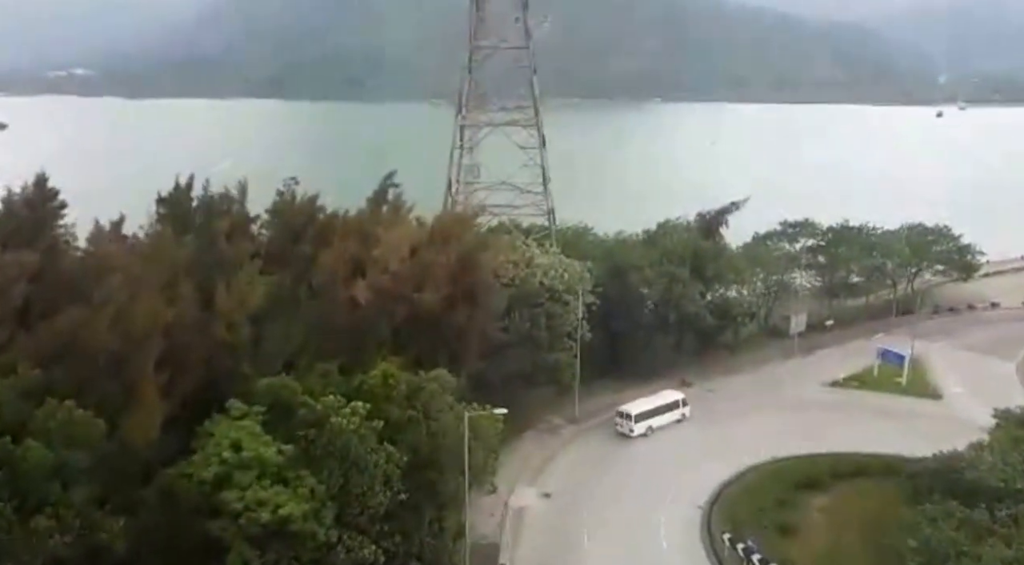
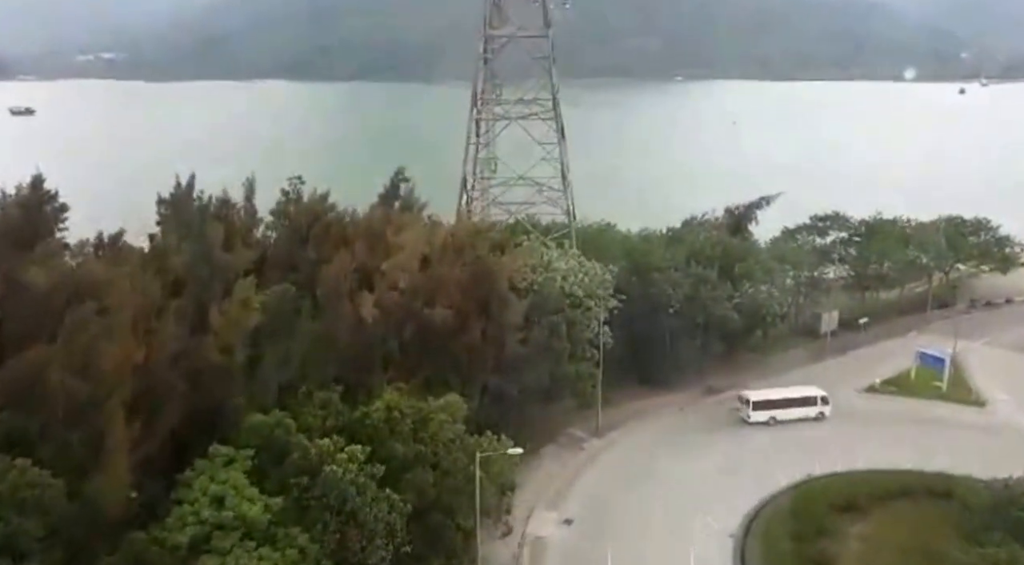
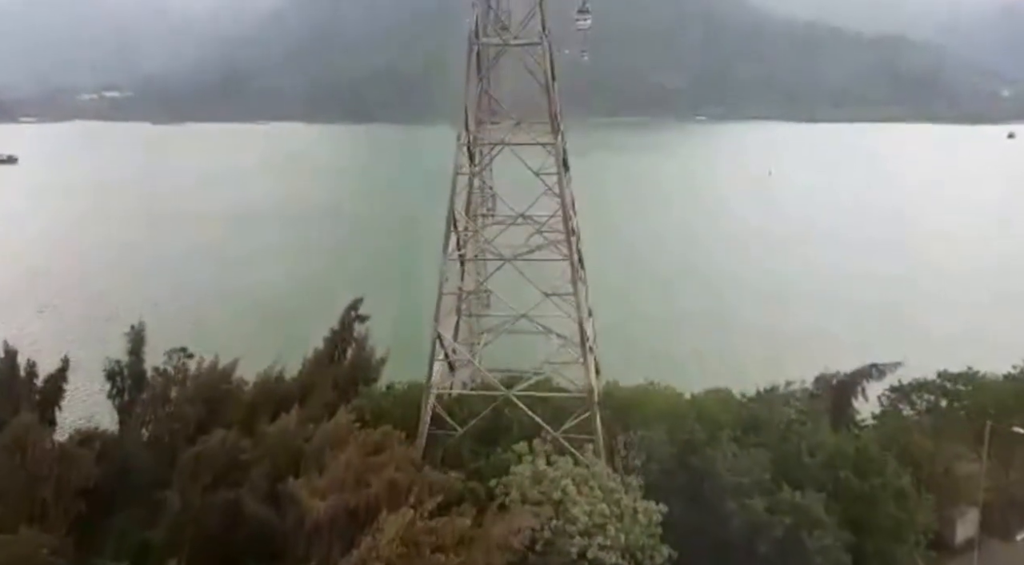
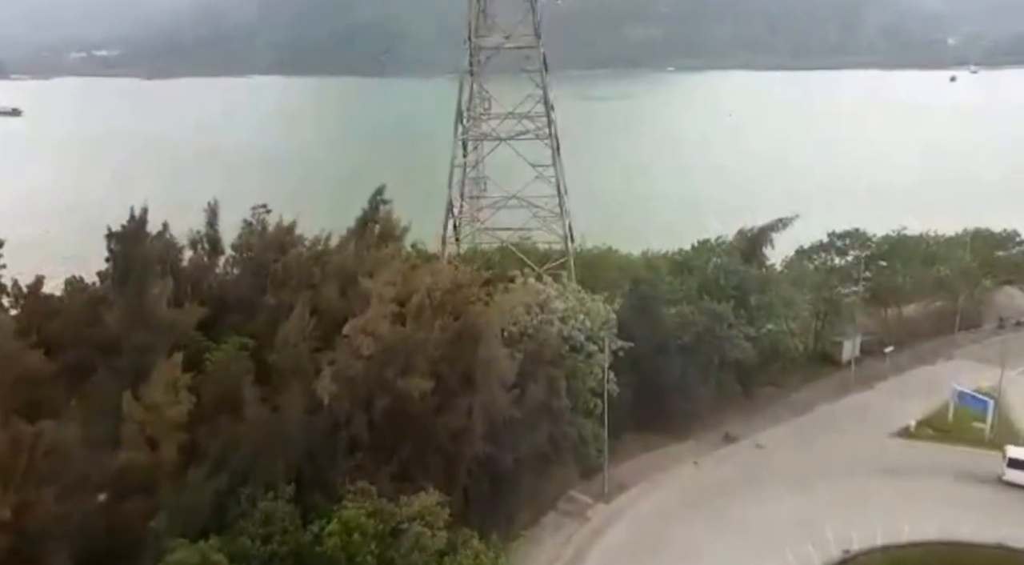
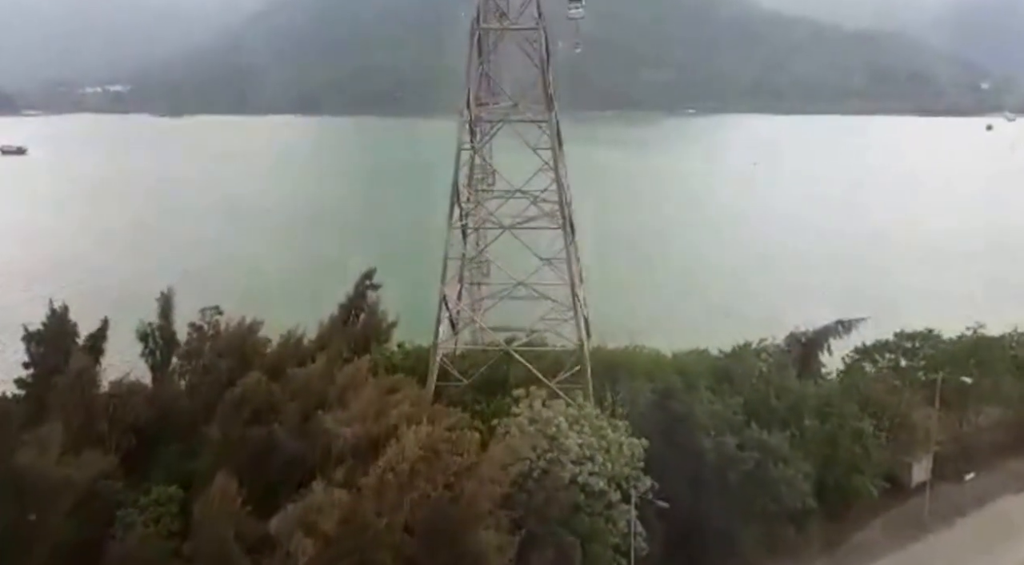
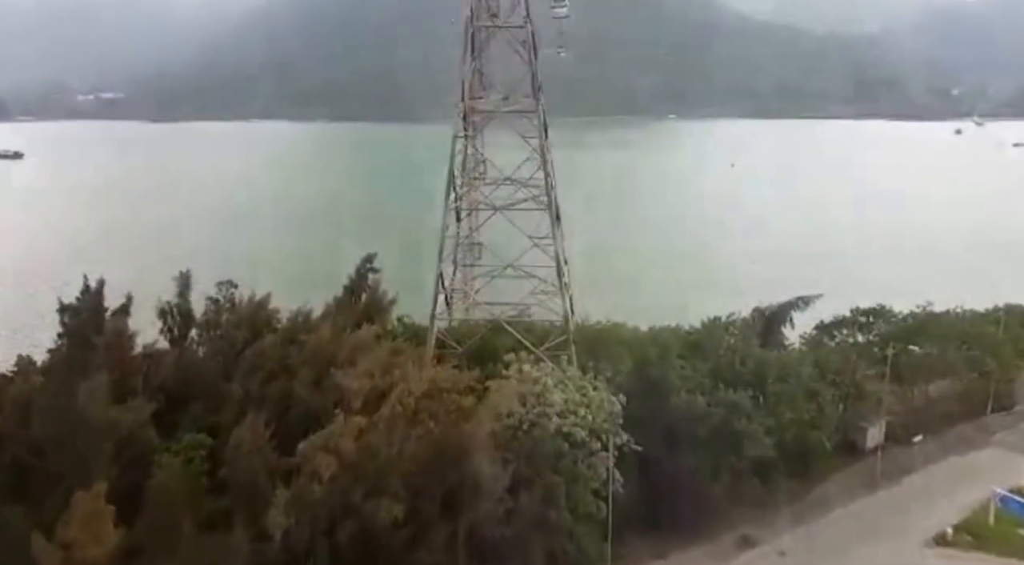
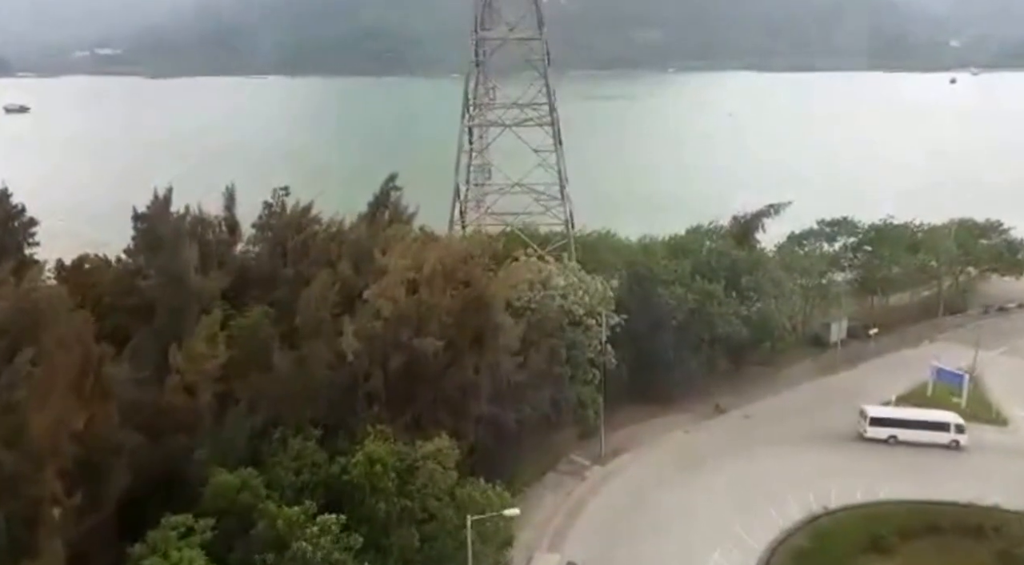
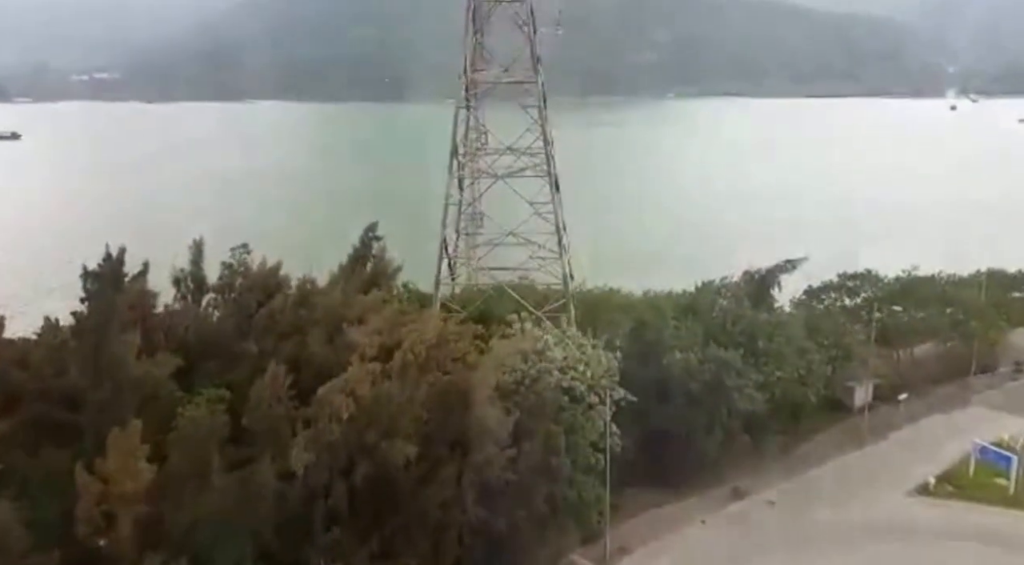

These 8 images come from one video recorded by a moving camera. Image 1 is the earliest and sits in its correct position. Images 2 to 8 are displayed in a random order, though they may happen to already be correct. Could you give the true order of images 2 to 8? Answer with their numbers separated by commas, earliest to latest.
2, 7, 4, 8, 6, 5, 3
